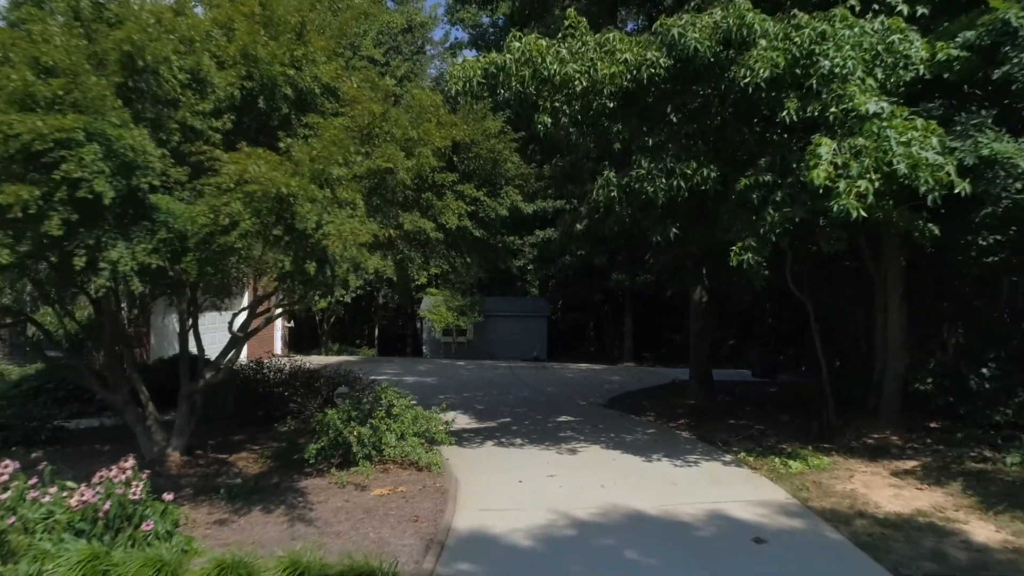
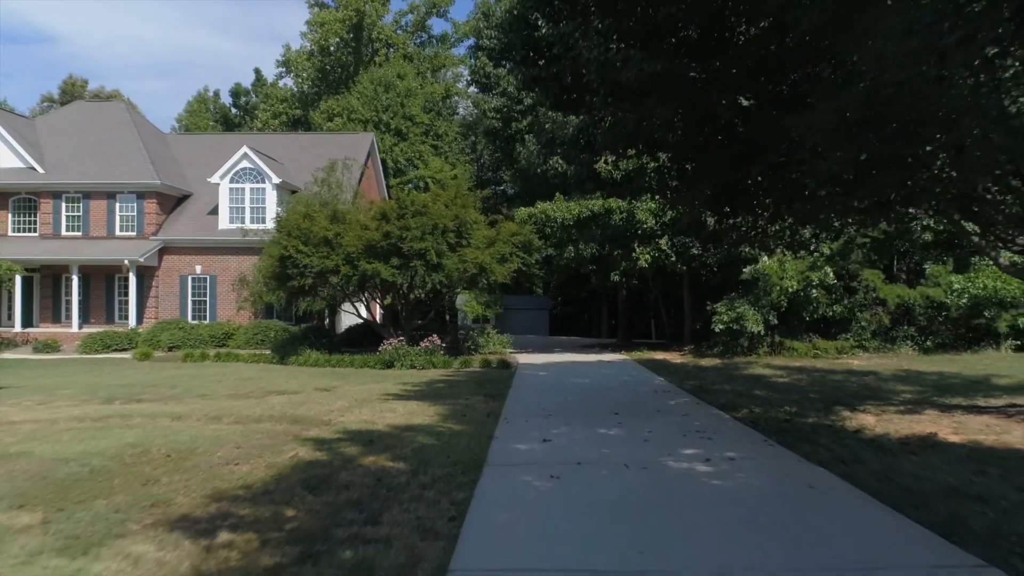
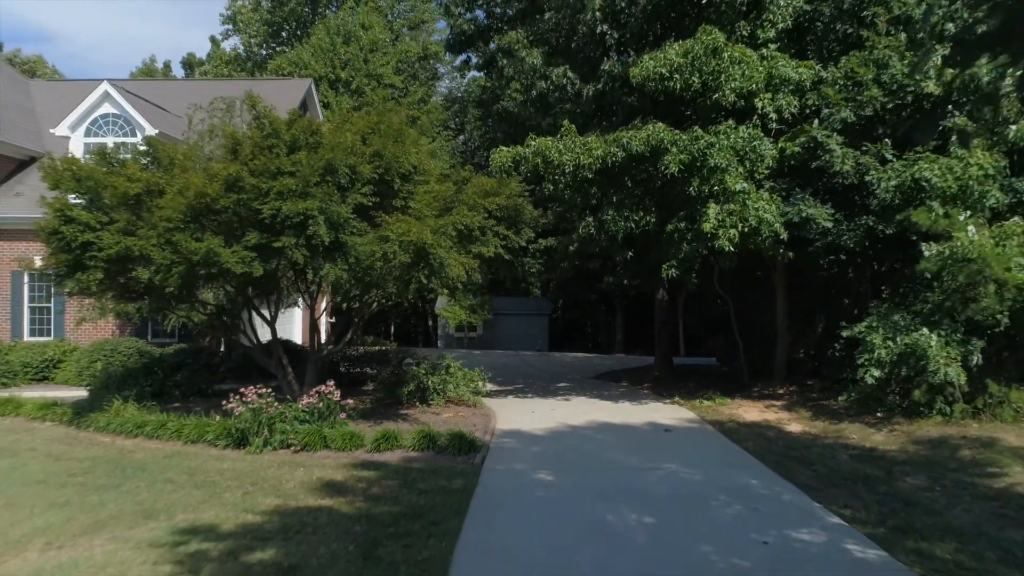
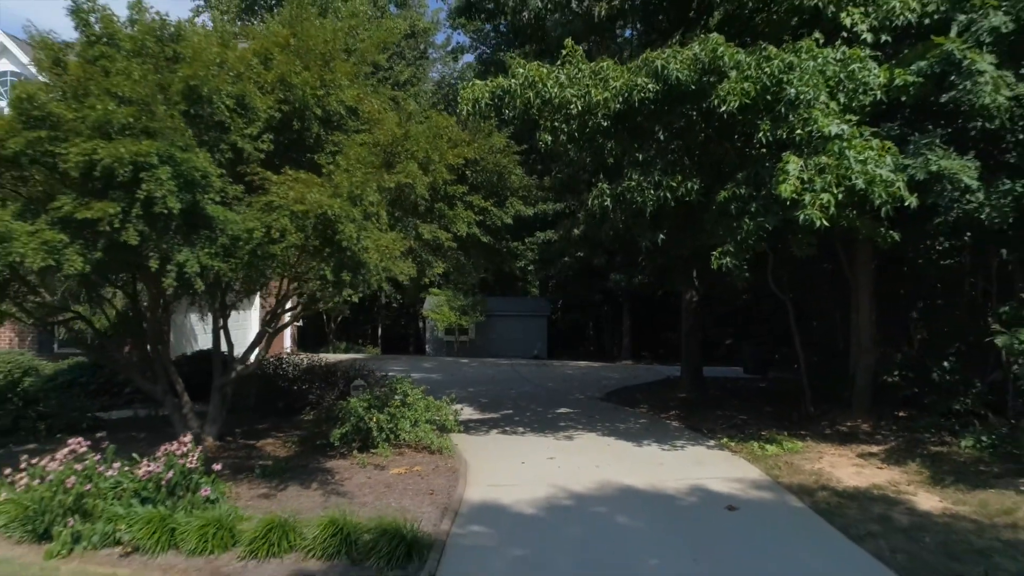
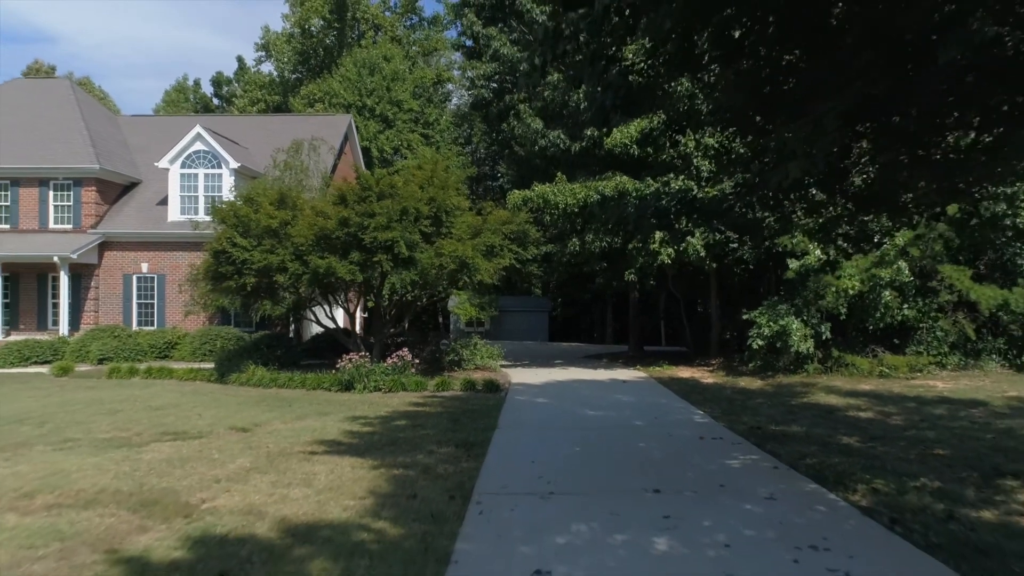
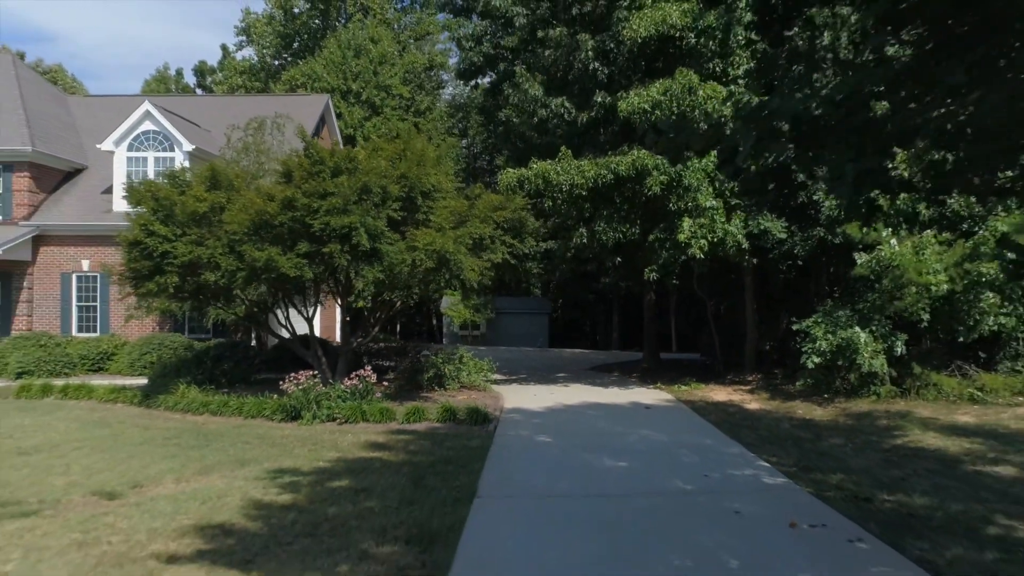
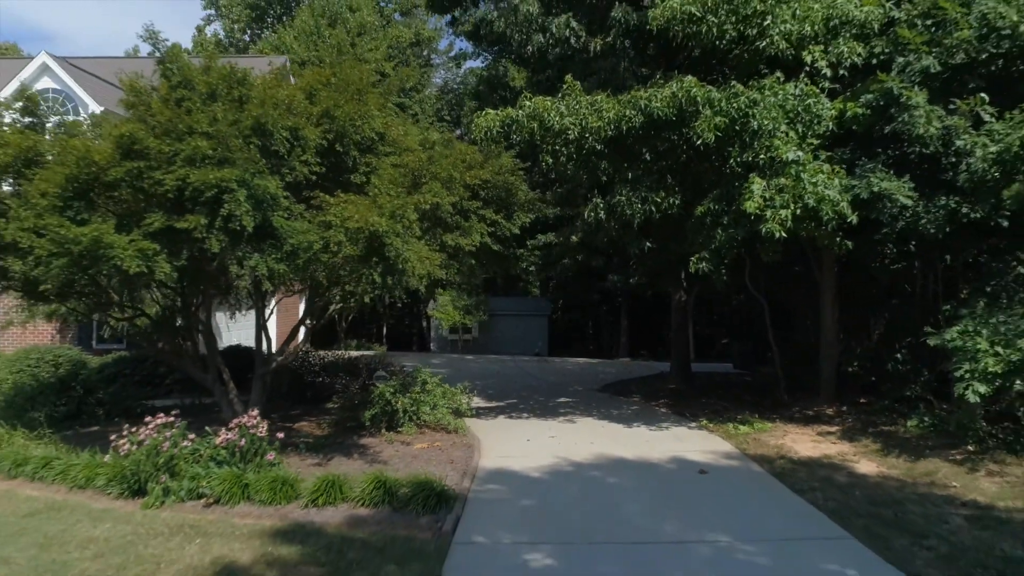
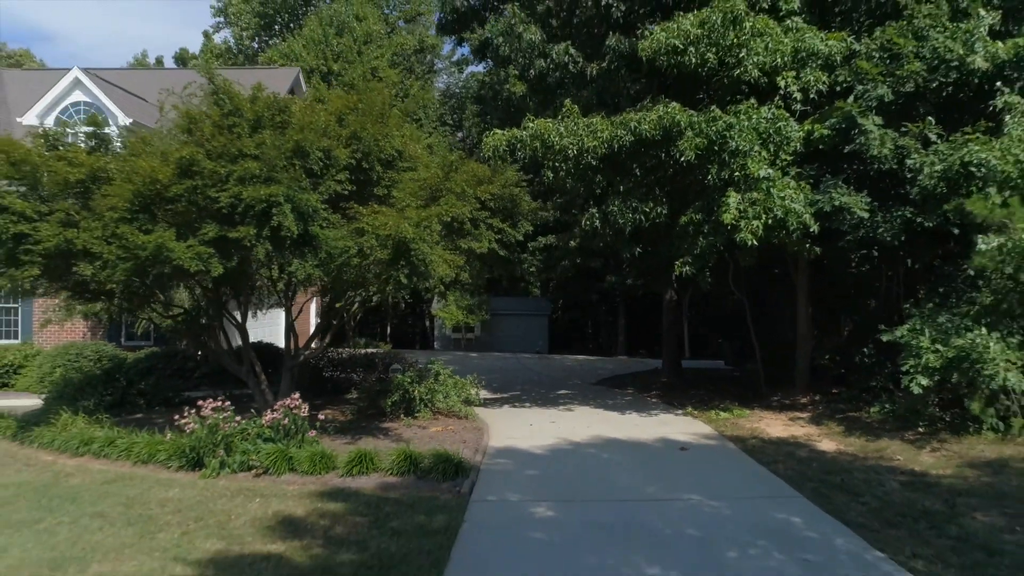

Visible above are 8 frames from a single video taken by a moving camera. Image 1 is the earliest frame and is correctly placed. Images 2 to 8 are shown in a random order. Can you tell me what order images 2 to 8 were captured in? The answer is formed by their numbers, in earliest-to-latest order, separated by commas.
4, 7, 8, 3, 6, 5, 2
